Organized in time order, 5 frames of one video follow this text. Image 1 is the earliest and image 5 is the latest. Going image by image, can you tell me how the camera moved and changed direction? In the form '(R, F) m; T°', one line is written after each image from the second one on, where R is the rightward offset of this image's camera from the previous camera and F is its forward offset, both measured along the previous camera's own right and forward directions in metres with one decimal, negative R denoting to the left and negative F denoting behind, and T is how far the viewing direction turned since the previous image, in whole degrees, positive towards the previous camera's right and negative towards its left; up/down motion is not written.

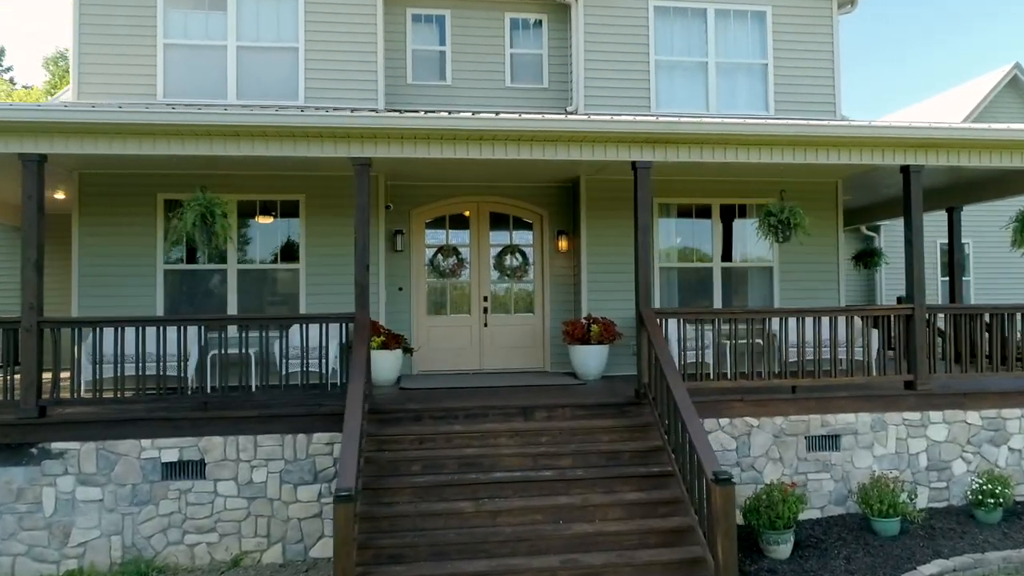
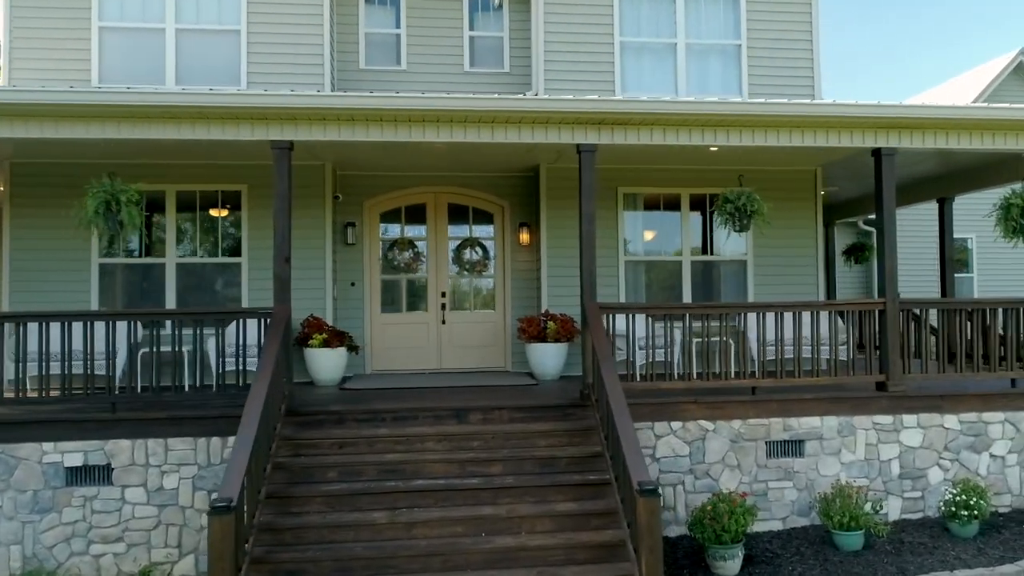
(+0.7, +0.4) m; -1°
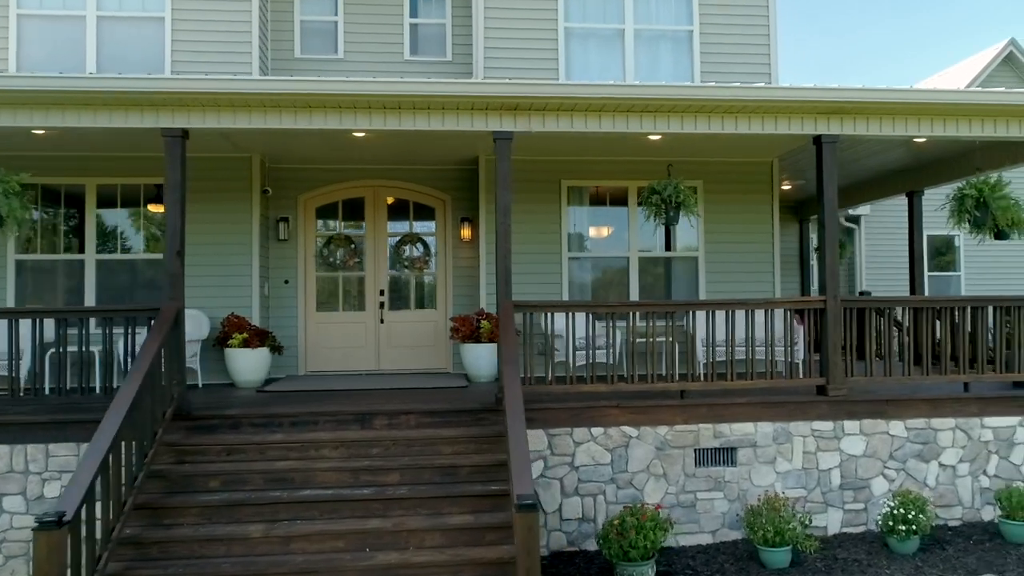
(+0.8, +0.4) m; -1°
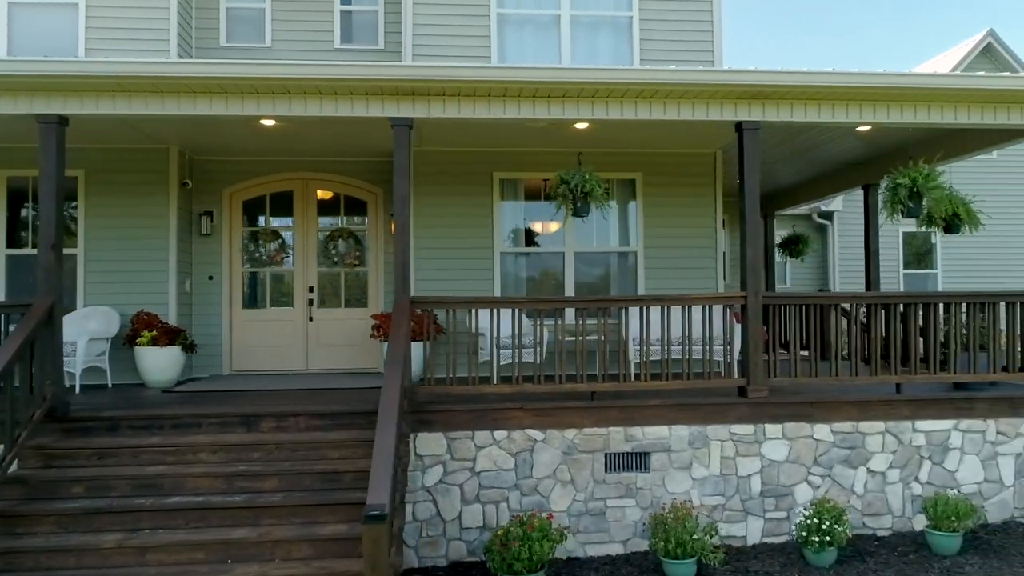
(+0.8, +0.3) m; -1°
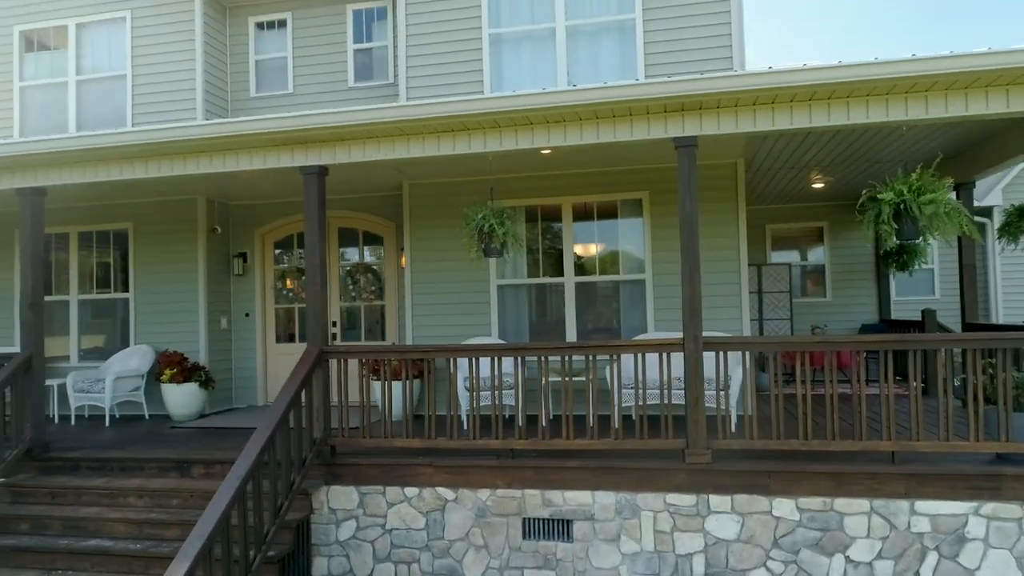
(+2.0, +0.7) m; -17°
